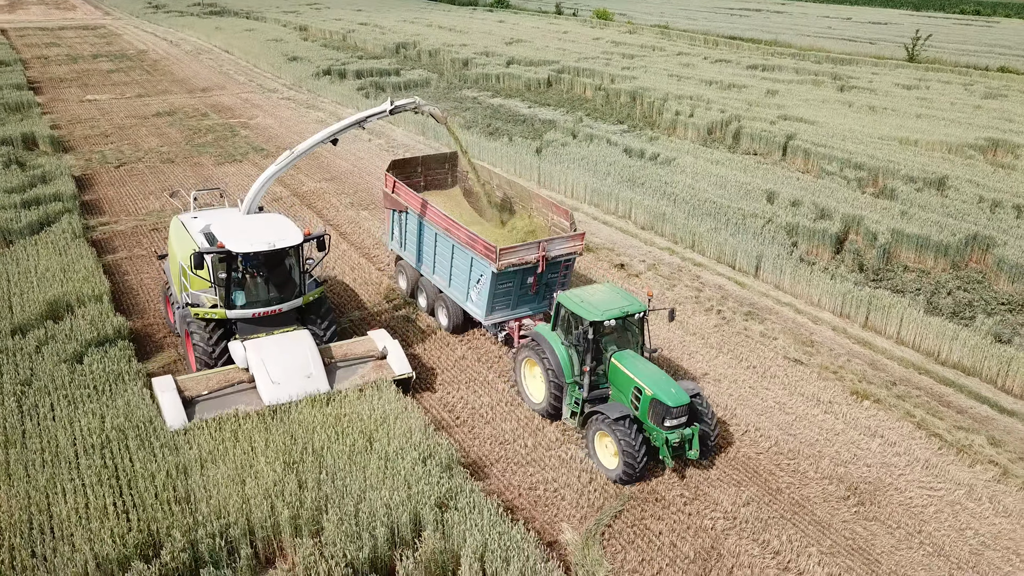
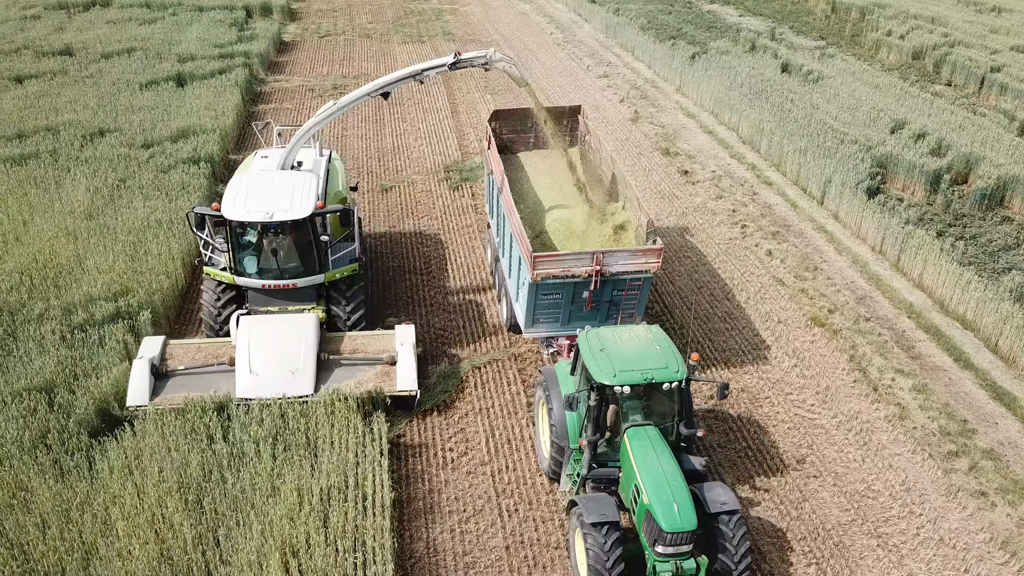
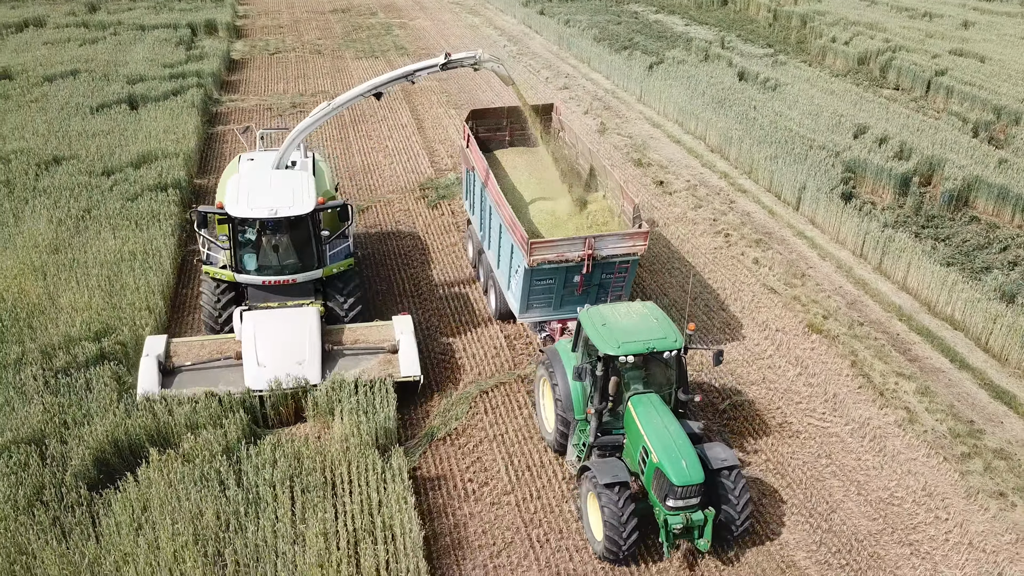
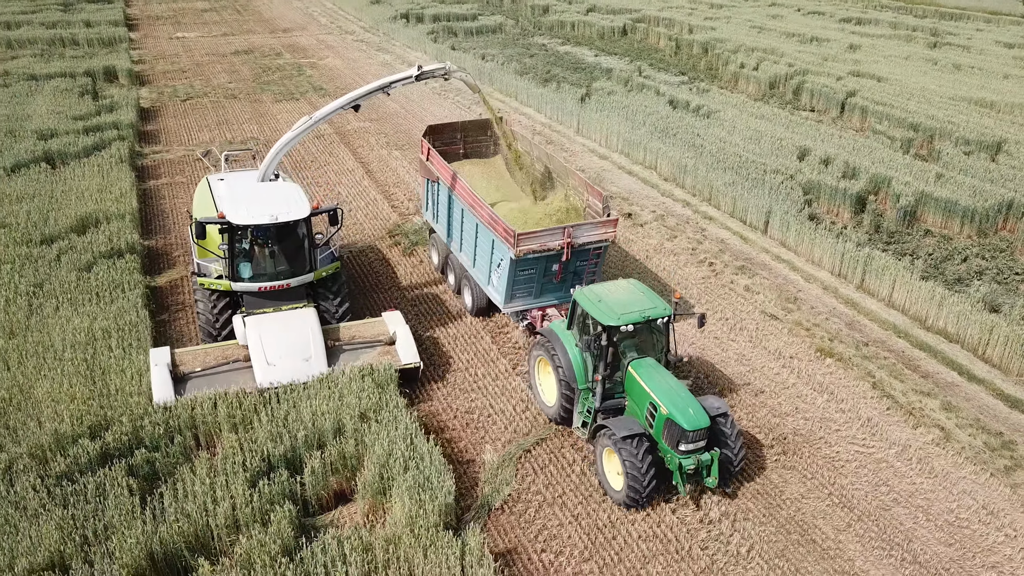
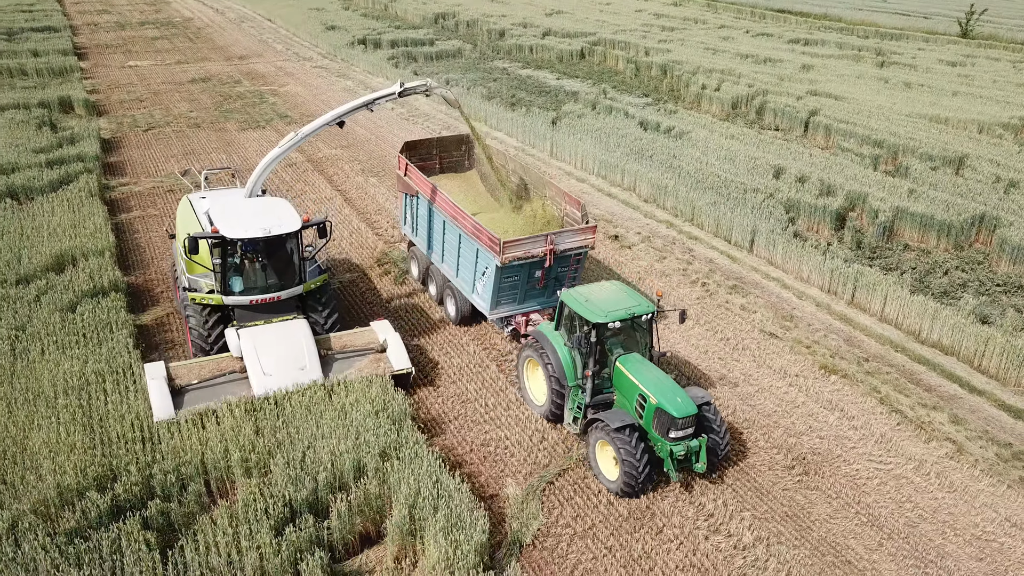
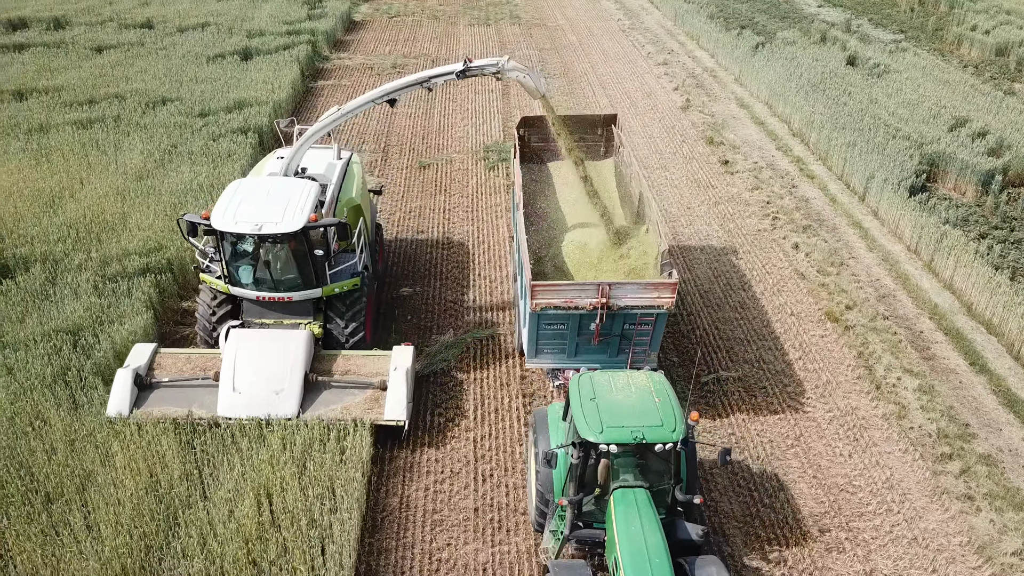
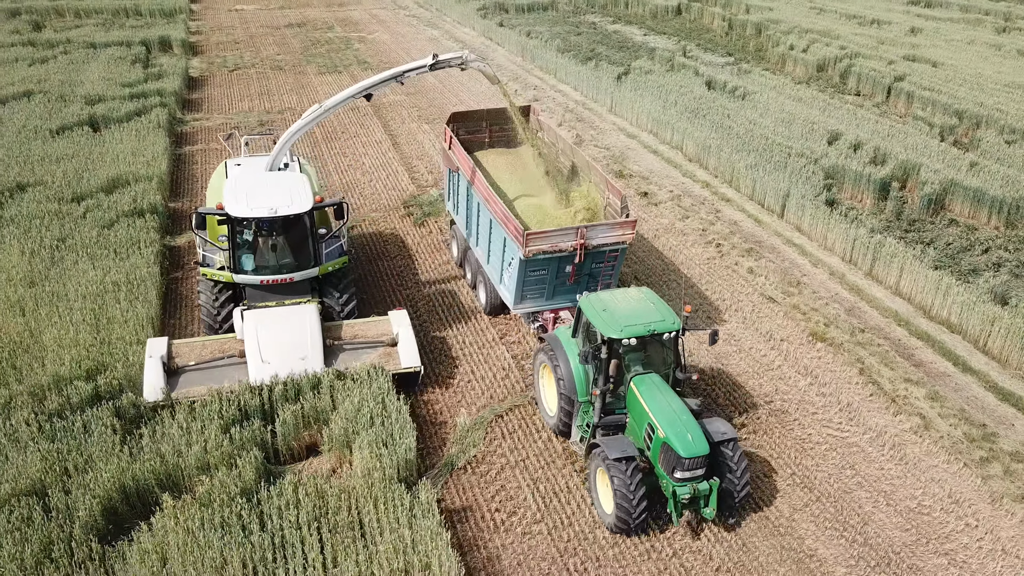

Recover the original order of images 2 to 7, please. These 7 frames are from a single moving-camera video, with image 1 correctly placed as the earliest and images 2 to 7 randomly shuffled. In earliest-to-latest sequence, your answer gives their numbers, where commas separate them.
5, 4, 7, 3, 2, 6
